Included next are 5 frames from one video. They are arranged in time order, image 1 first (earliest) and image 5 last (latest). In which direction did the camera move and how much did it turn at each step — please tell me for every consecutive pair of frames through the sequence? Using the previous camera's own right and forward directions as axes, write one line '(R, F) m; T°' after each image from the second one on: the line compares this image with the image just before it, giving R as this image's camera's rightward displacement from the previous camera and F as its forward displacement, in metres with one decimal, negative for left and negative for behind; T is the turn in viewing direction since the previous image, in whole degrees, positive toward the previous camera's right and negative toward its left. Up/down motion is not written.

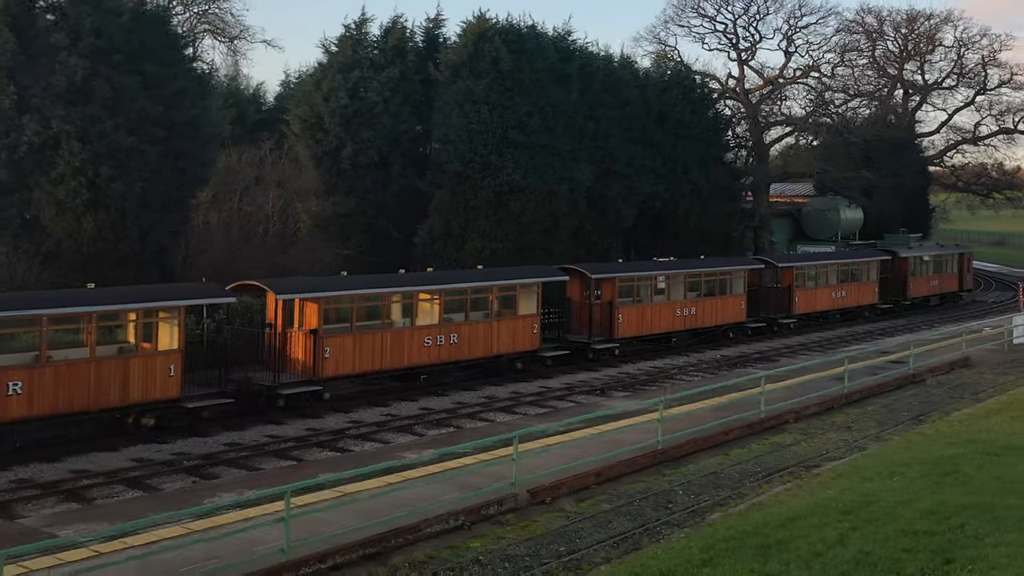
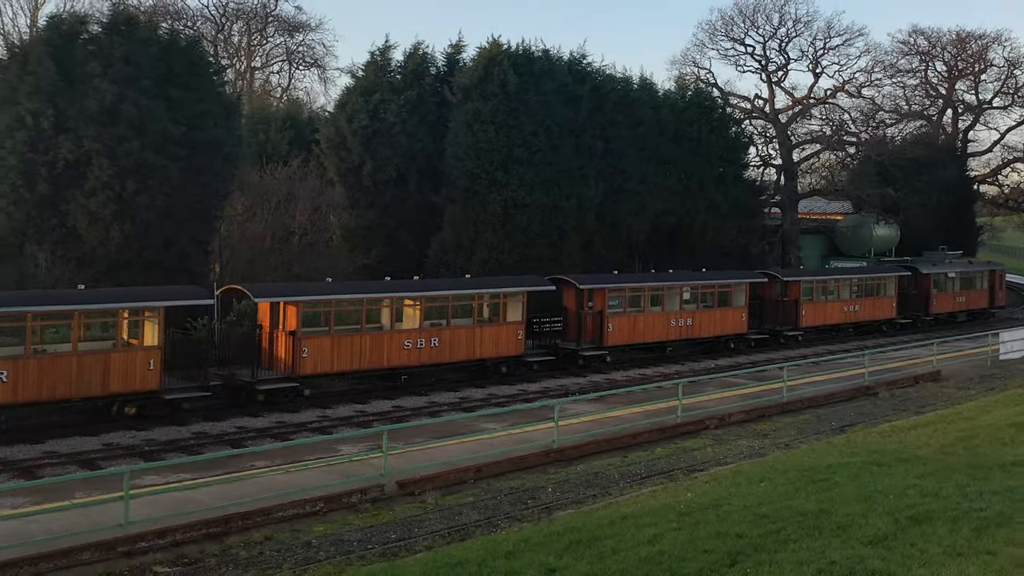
(+3.5, -0.5) m; -7°
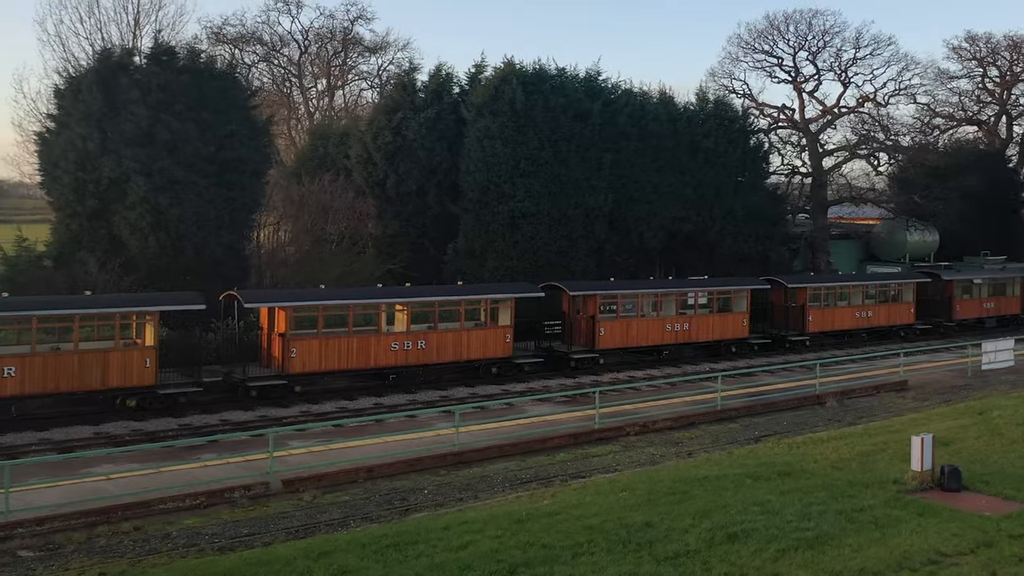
(+3.9, -0.2) m; -8°
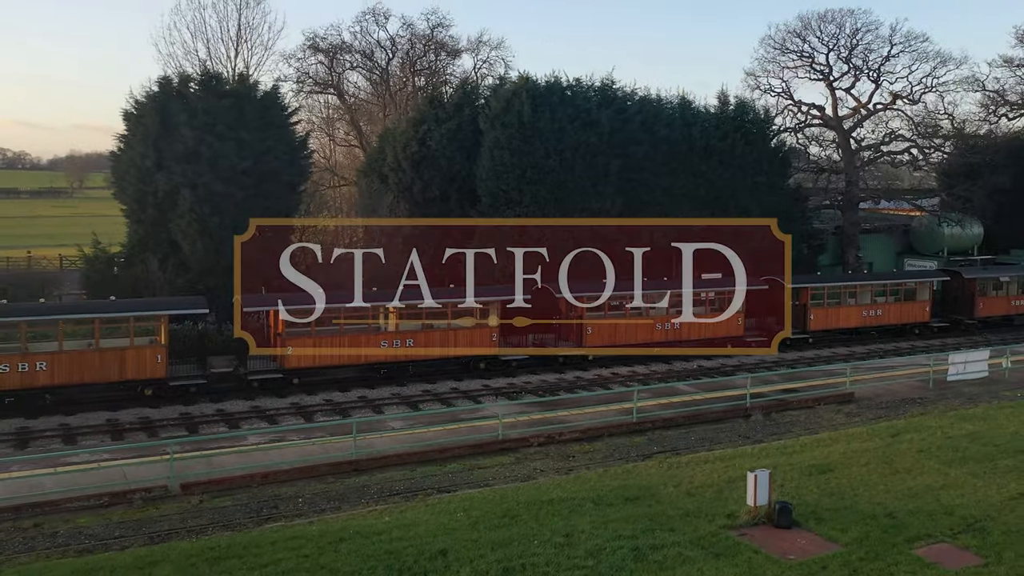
(+4.8, +0.1) m; -11°
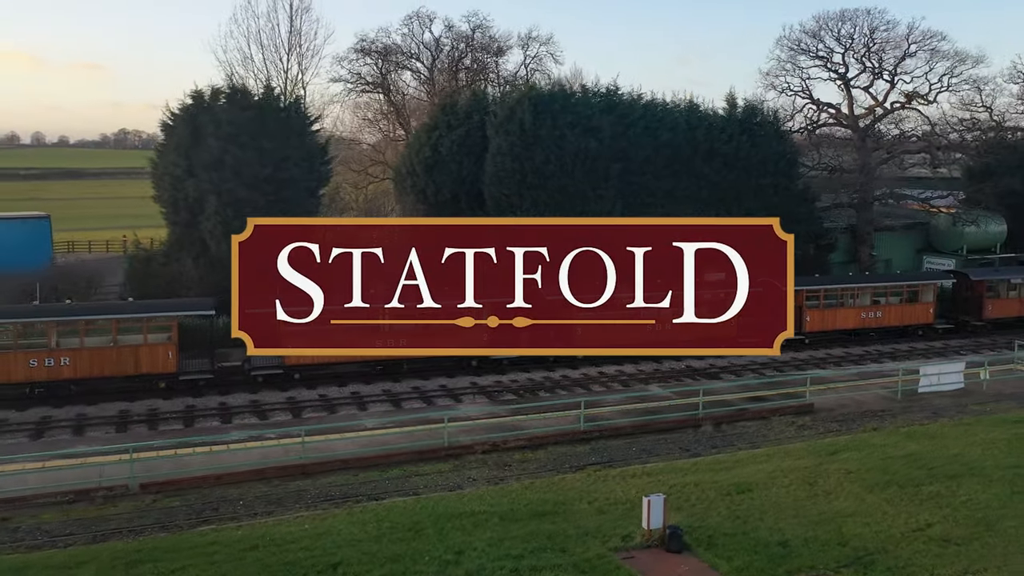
(+2.8, 0.0) m; -6°
